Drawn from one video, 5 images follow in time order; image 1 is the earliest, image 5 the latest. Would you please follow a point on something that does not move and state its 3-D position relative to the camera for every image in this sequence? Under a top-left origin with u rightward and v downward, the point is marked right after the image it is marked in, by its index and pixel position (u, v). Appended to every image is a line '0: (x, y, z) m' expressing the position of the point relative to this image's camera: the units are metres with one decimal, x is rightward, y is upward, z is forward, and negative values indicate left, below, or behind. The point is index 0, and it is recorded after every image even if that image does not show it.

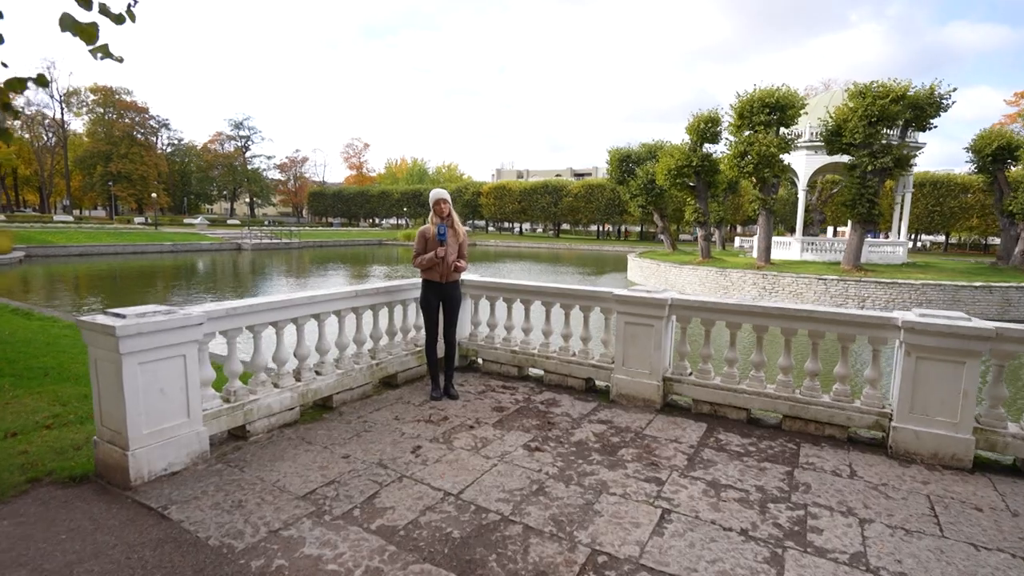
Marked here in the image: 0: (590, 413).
0: (+0.7, -1.1, +4.5) m
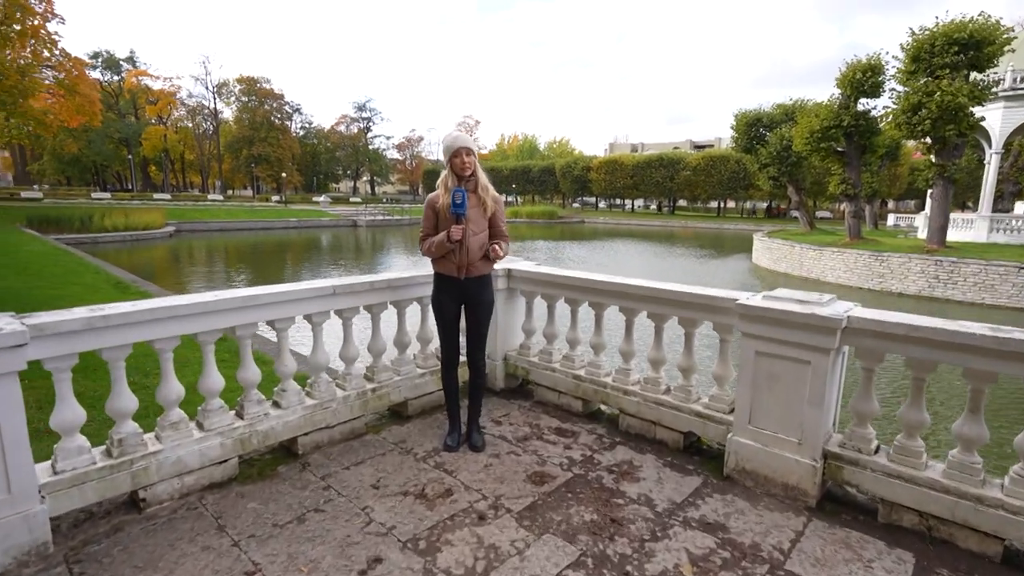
0: (+0.9, -1.1, +2.7) m
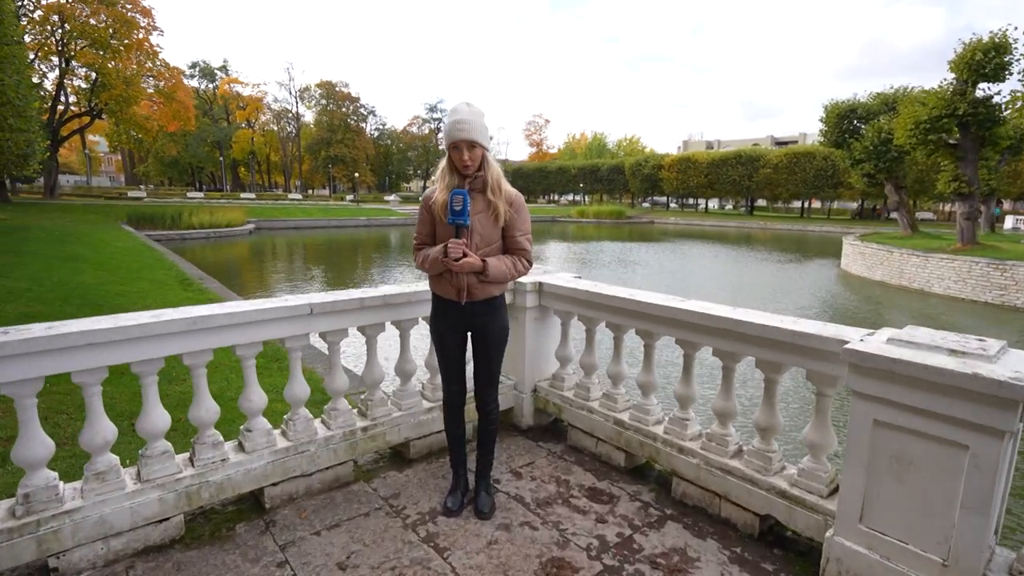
0: (+0.9, -1.2, +1.9) m
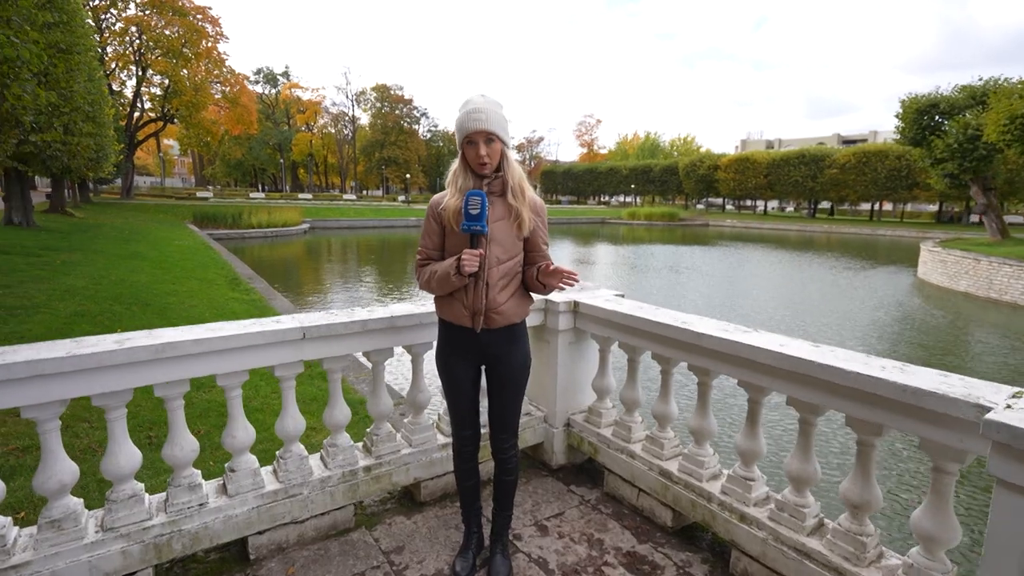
0: (+0.9, -1.4, +1.4) m
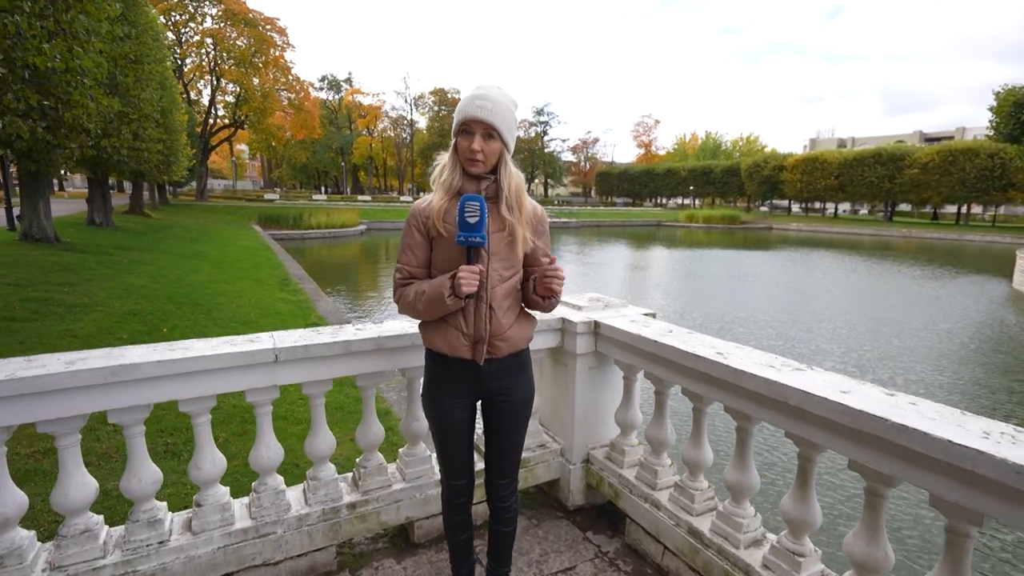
0: (+0.8, -1.5, +1.0) m
